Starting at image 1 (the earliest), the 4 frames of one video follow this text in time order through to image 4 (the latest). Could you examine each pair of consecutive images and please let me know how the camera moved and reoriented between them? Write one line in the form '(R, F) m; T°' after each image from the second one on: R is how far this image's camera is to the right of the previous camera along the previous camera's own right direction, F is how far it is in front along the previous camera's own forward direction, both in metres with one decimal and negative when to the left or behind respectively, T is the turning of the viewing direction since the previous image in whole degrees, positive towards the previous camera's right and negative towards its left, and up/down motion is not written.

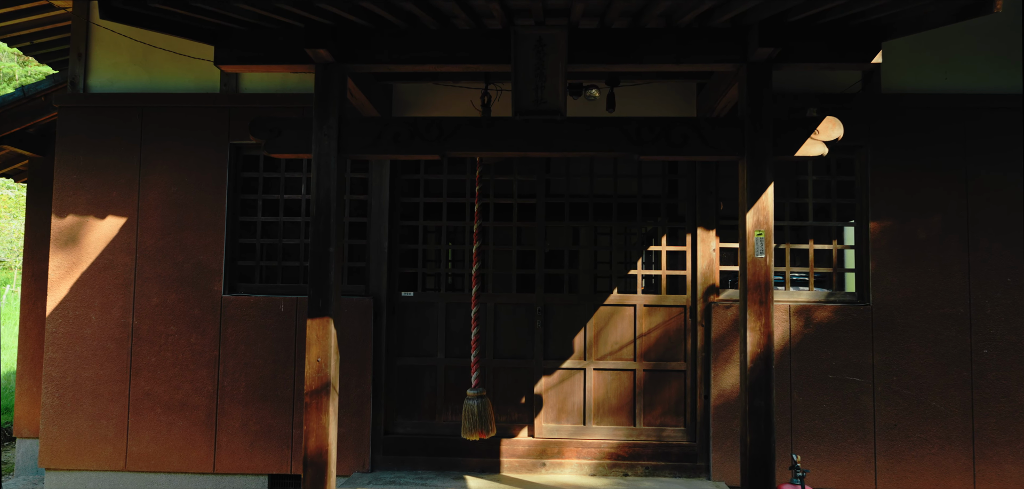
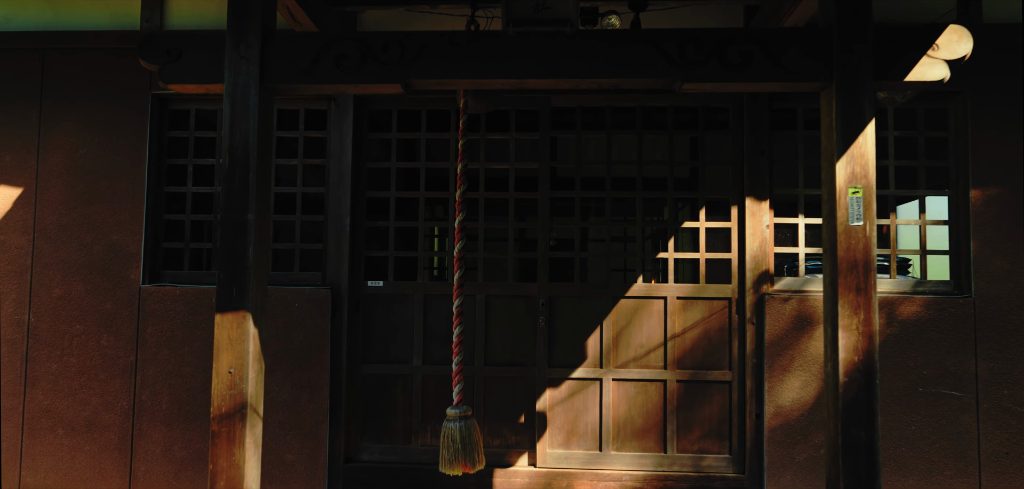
(+0.1, +1.0) m; -1°
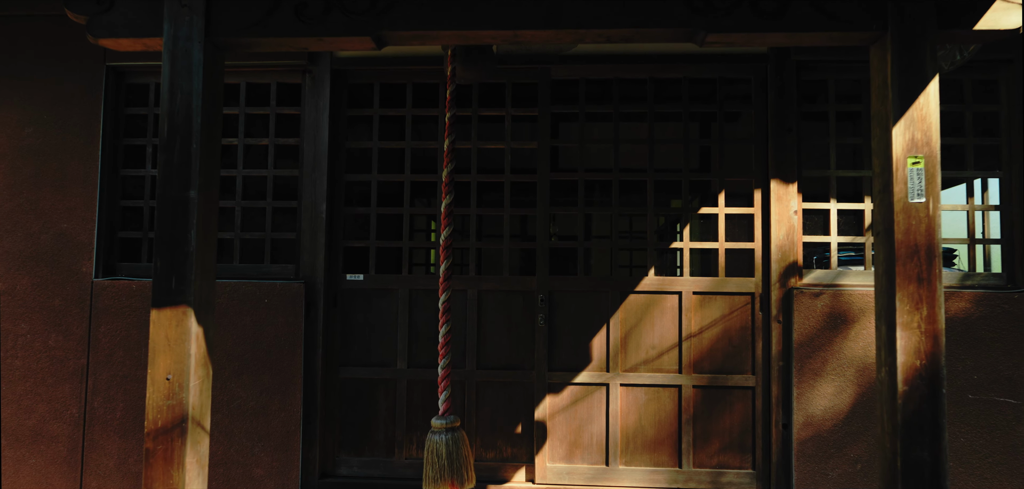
(0.0, +0.4) m; 0°
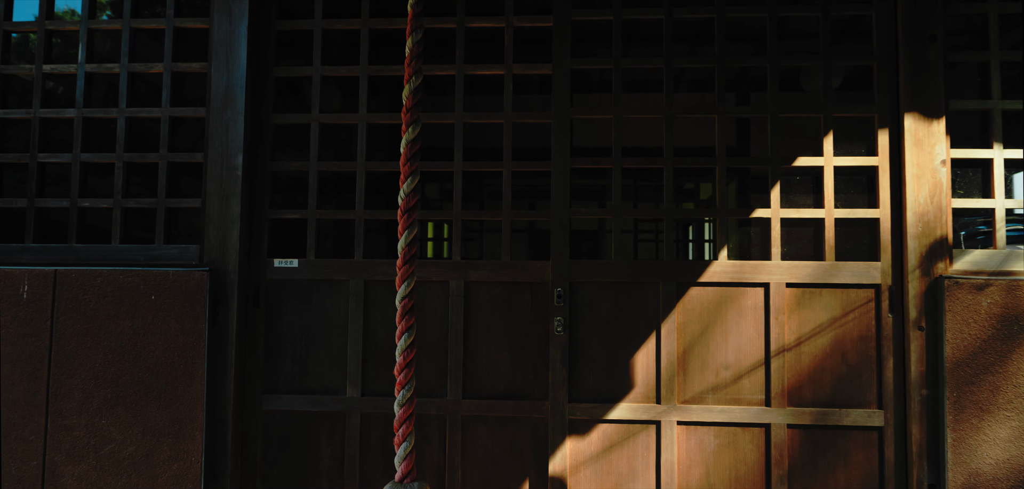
(0.0, +1.1) m; -1°
